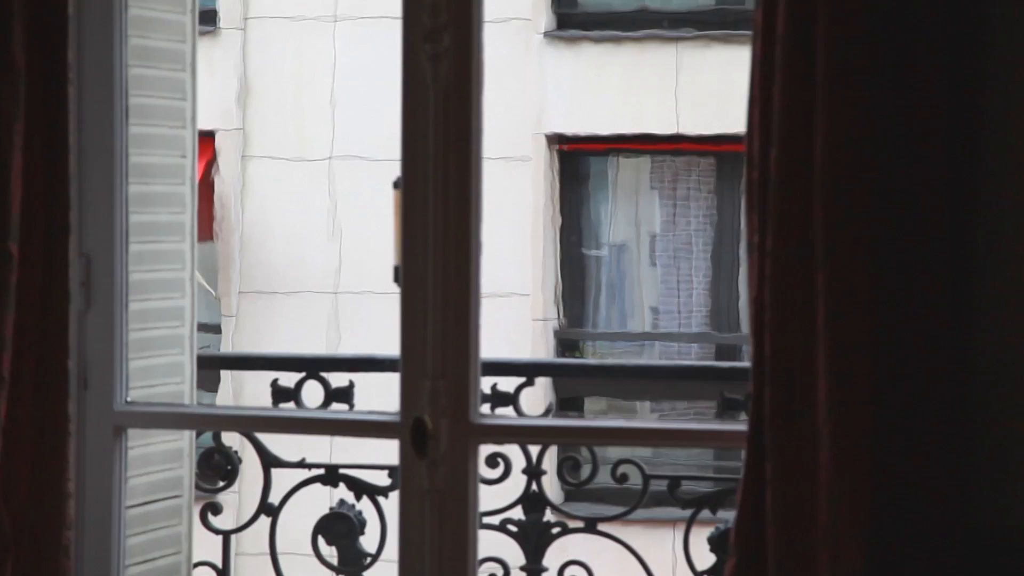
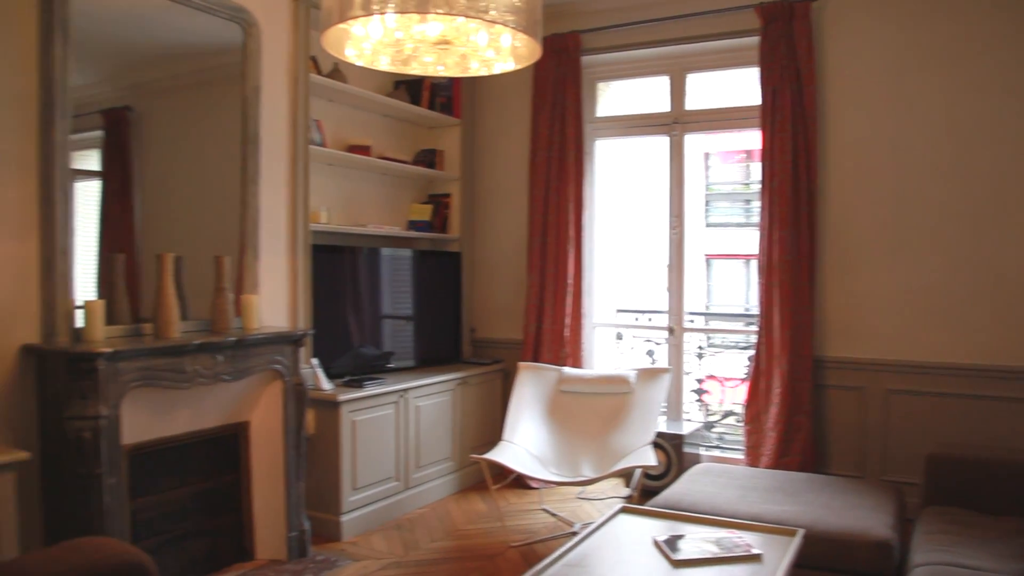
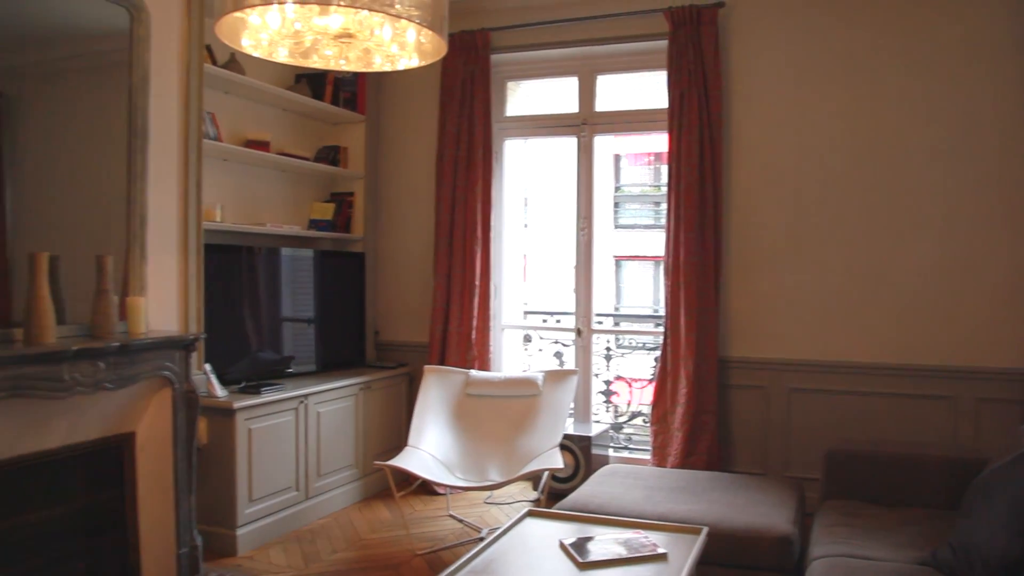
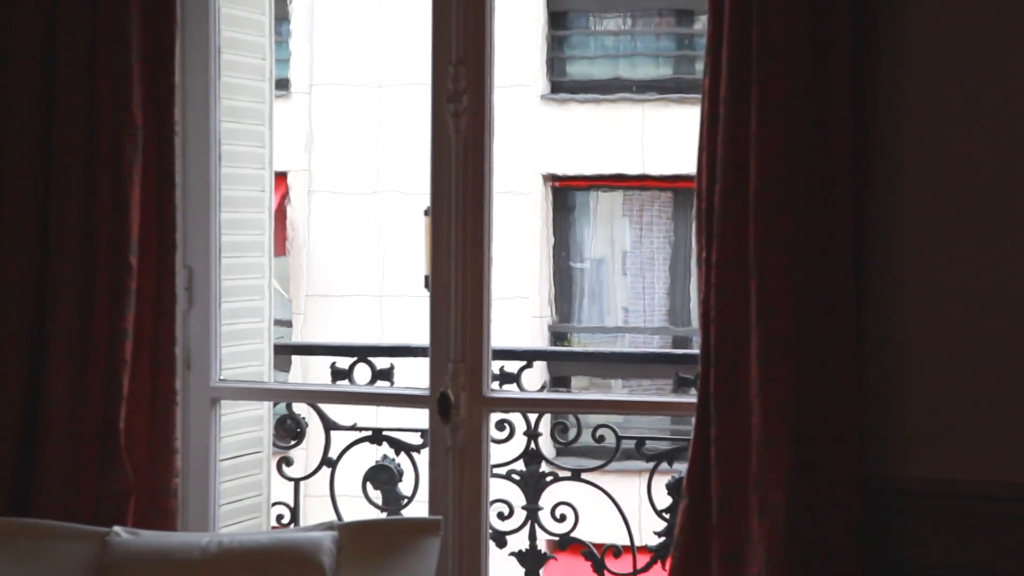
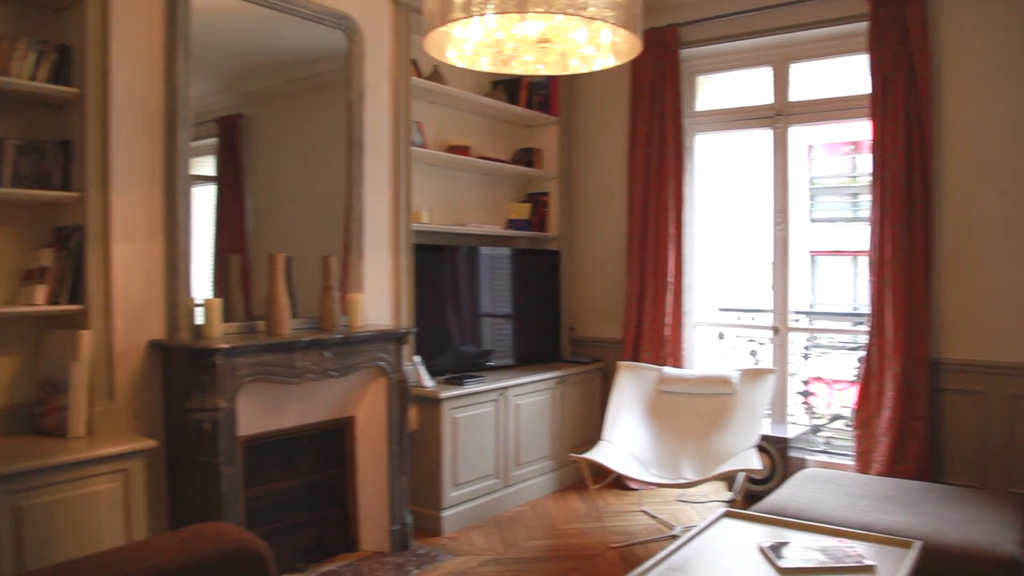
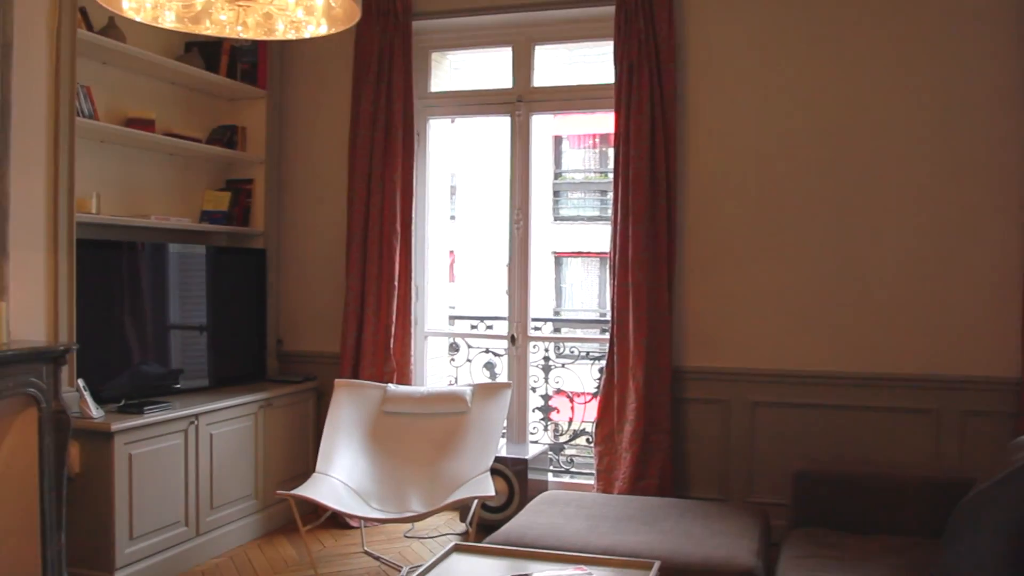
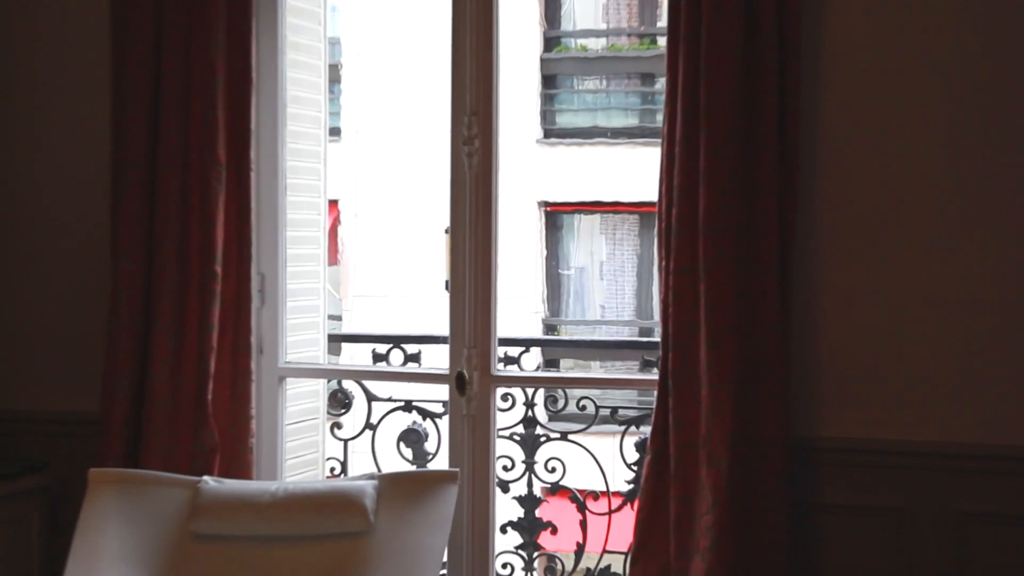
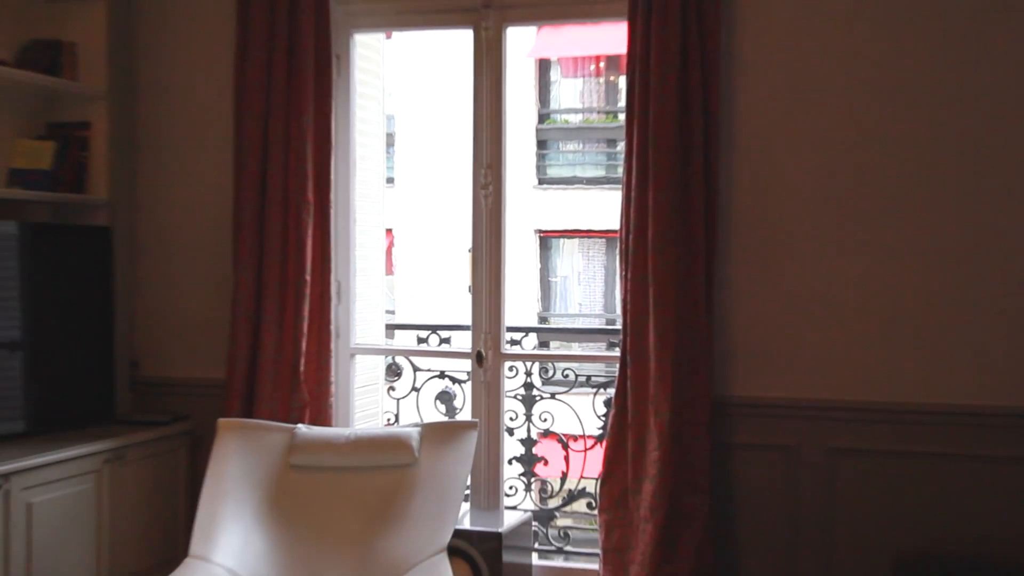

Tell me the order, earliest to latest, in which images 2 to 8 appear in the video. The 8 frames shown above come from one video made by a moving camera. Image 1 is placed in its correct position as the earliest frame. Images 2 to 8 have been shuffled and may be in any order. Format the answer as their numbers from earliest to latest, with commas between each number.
4, 7, 8, 6, 3, 2, 5
